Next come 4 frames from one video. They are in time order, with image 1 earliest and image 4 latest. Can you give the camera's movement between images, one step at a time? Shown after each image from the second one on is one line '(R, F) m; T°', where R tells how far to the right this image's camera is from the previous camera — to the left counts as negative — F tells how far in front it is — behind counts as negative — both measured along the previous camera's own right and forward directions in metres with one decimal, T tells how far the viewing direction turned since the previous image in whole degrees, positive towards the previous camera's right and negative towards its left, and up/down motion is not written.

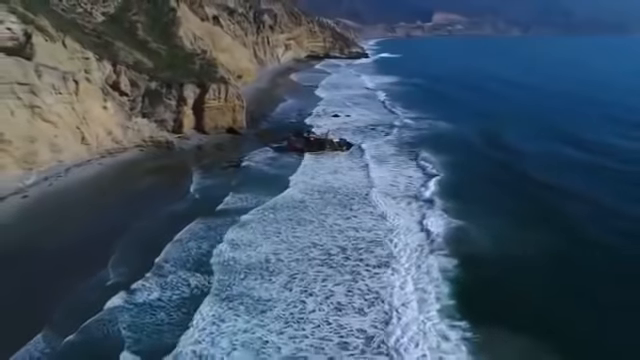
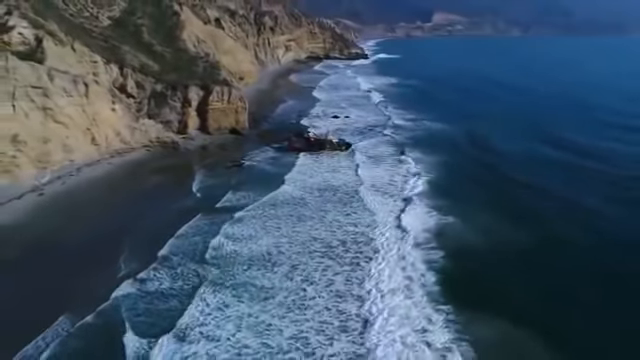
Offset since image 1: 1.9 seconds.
(0.0, -1.2) m; 0°
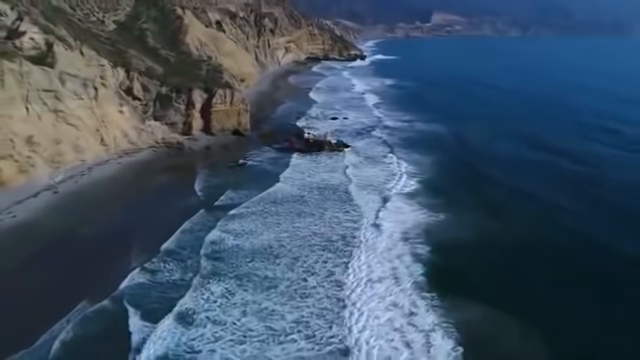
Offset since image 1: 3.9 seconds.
(0.0, -1.3) m; 0°
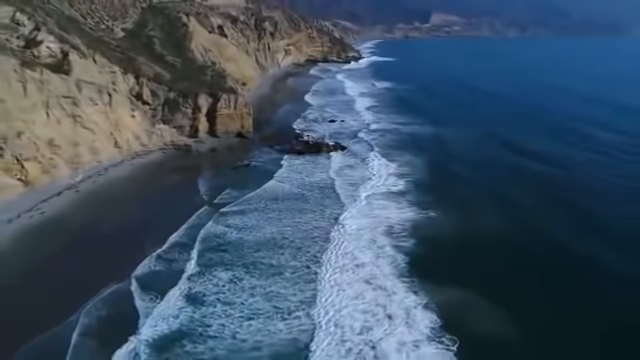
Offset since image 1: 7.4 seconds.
(0.0, -2.1) m; 0°
